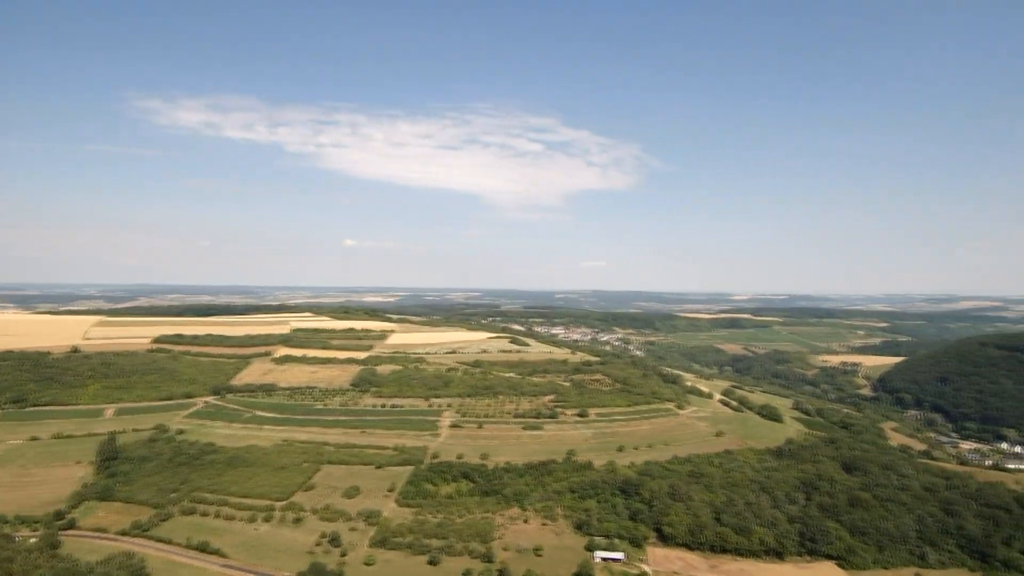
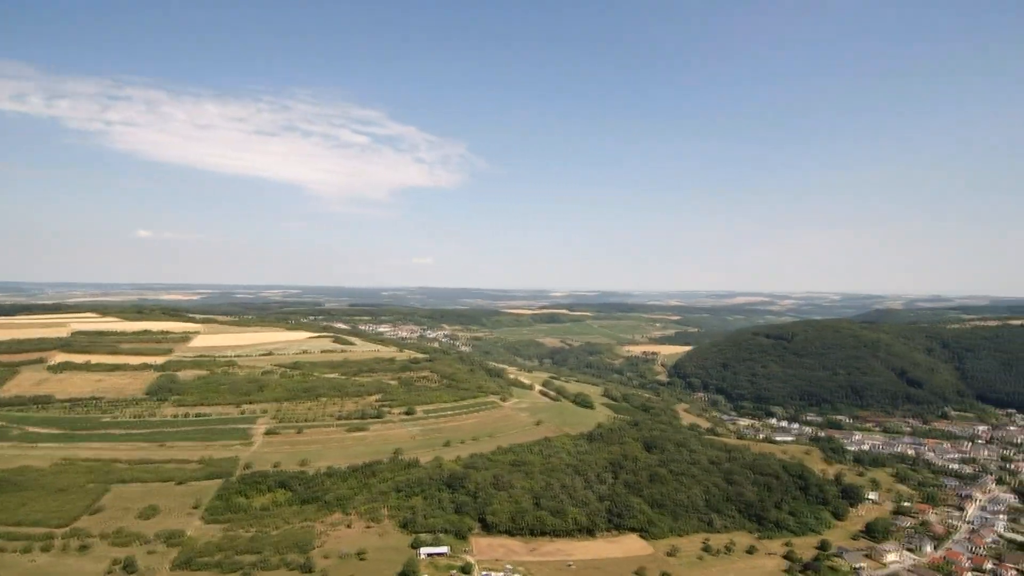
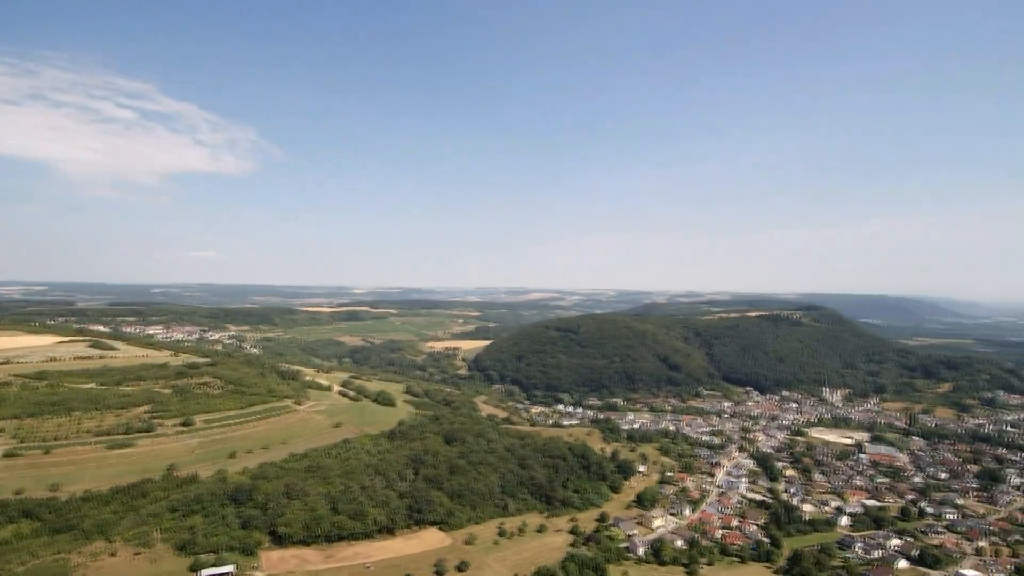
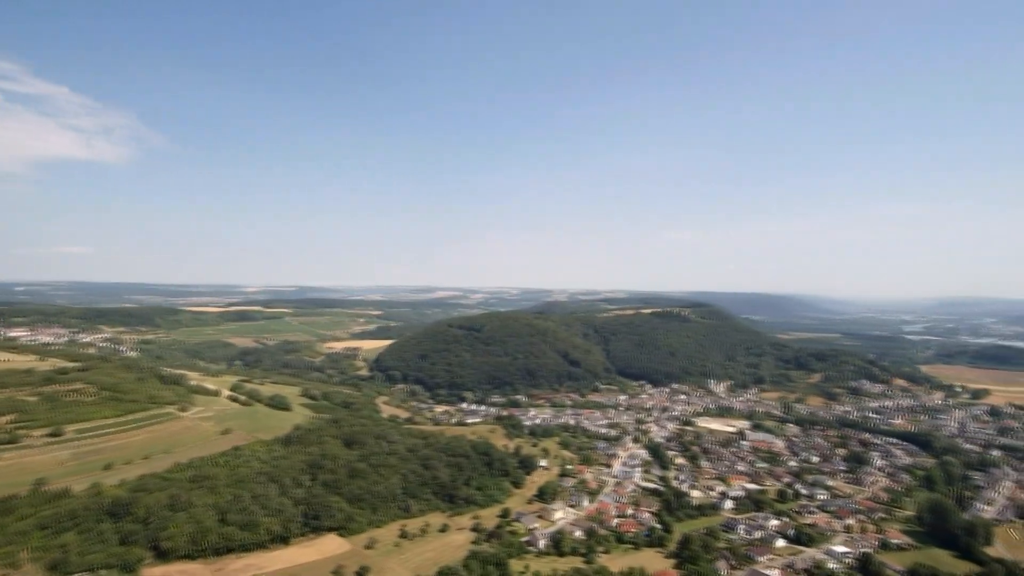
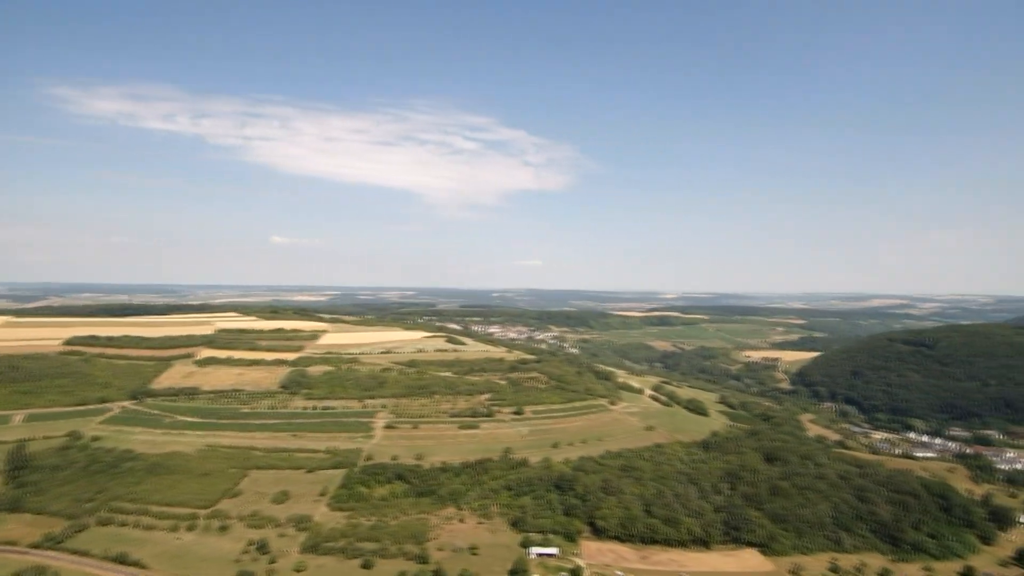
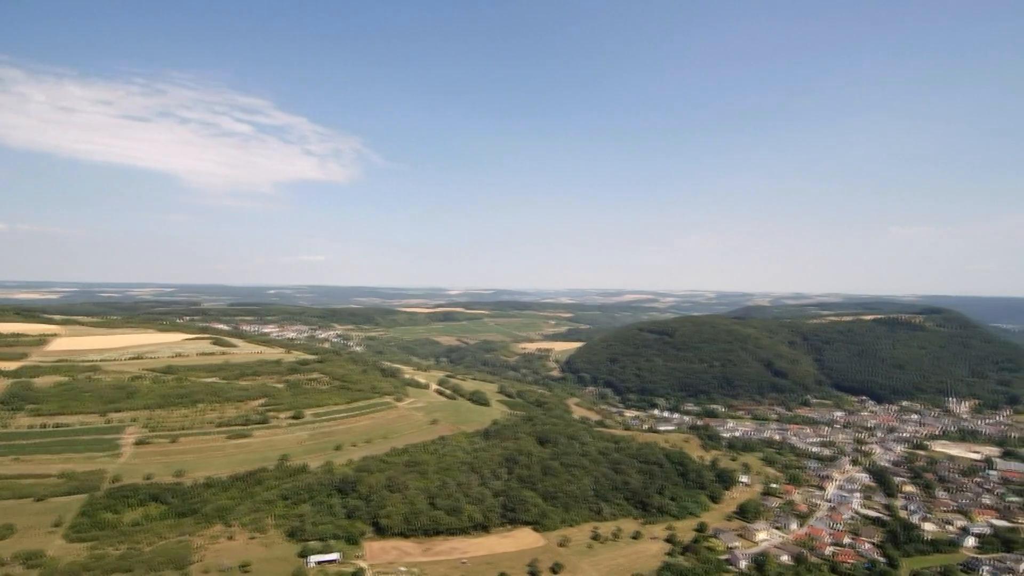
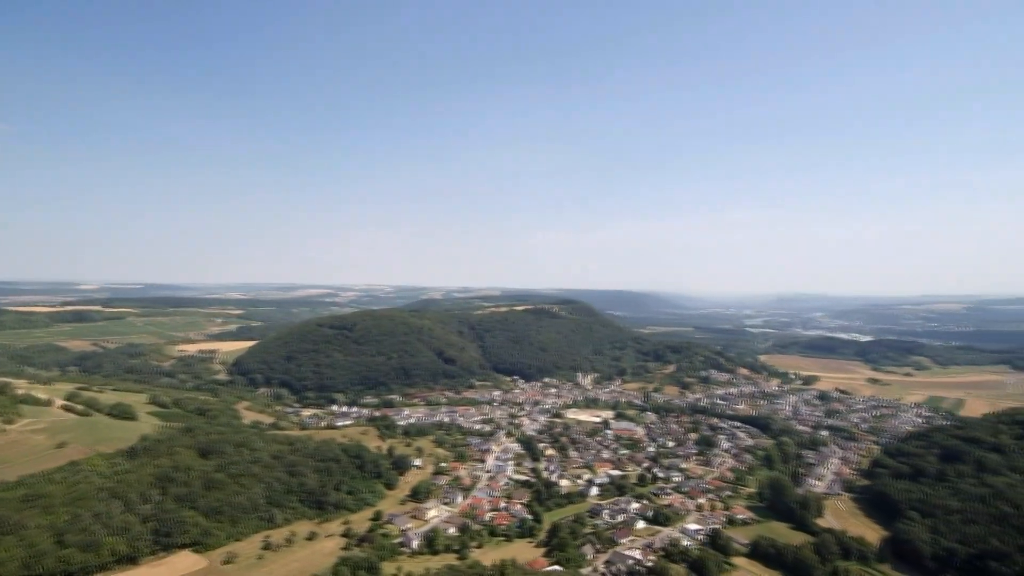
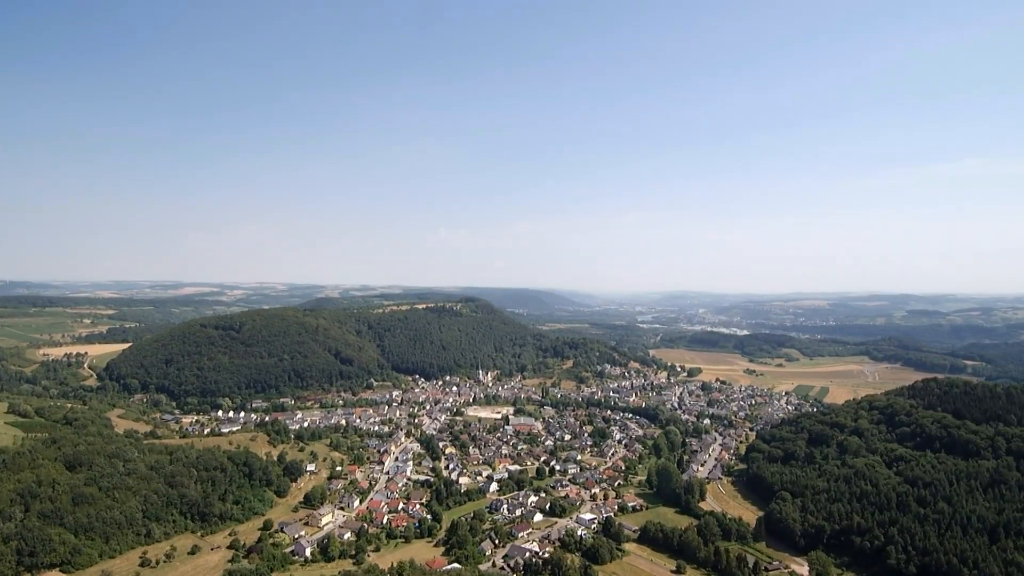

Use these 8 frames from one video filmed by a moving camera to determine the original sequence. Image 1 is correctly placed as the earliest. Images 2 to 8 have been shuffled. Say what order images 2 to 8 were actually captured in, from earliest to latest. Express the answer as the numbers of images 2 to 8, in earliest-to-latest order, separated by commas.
5, 2, 6, 3, 4, 7, 8
